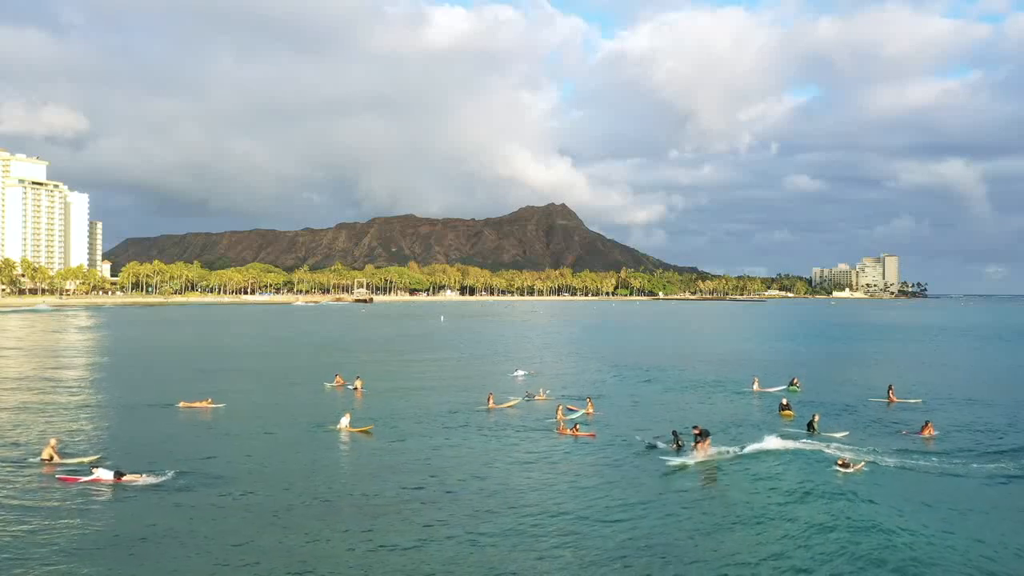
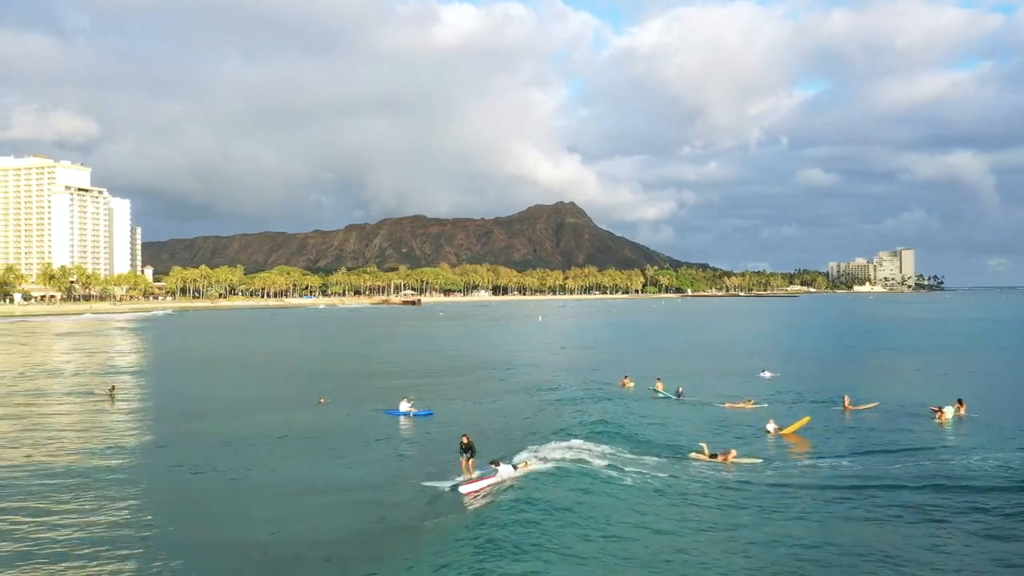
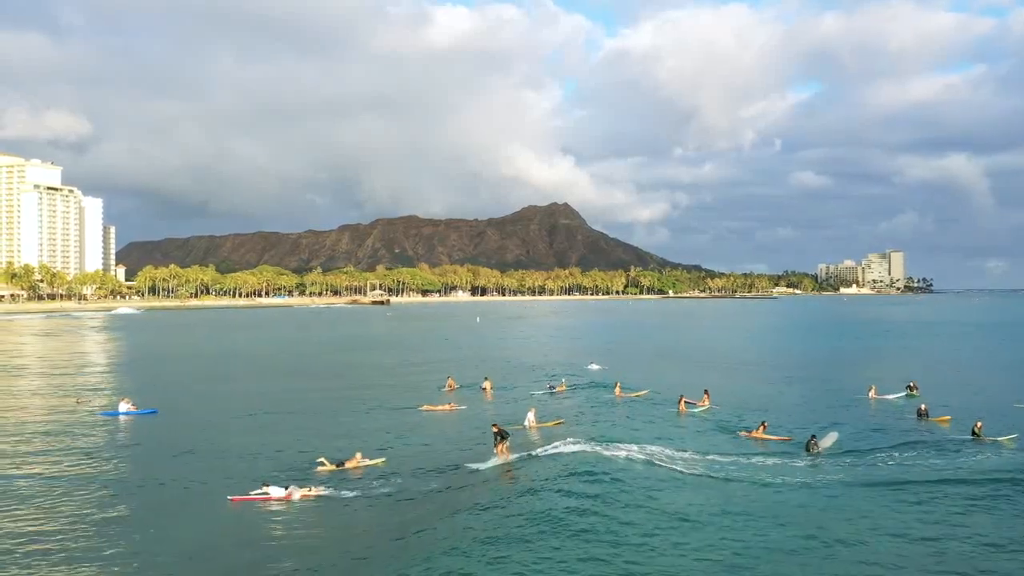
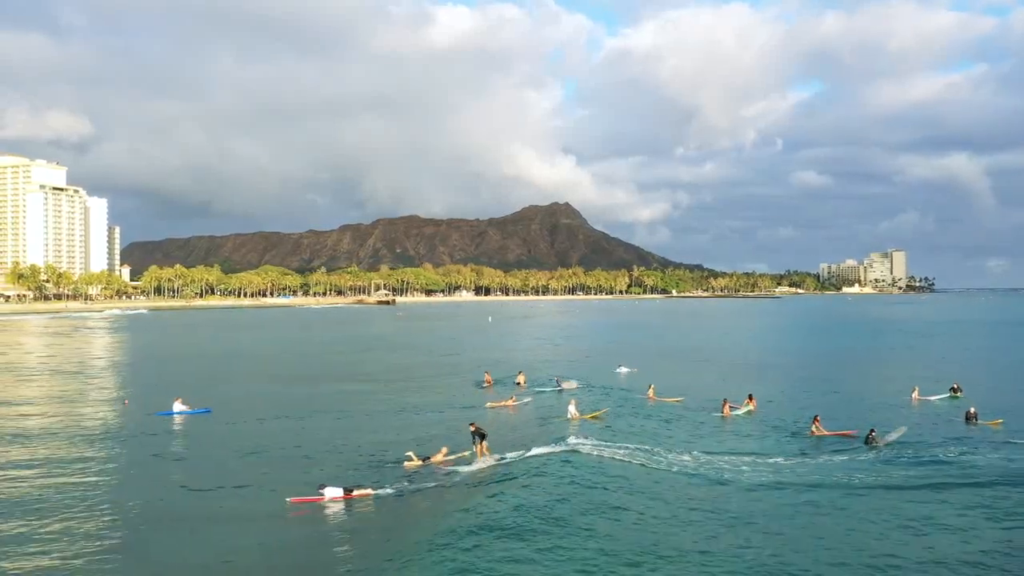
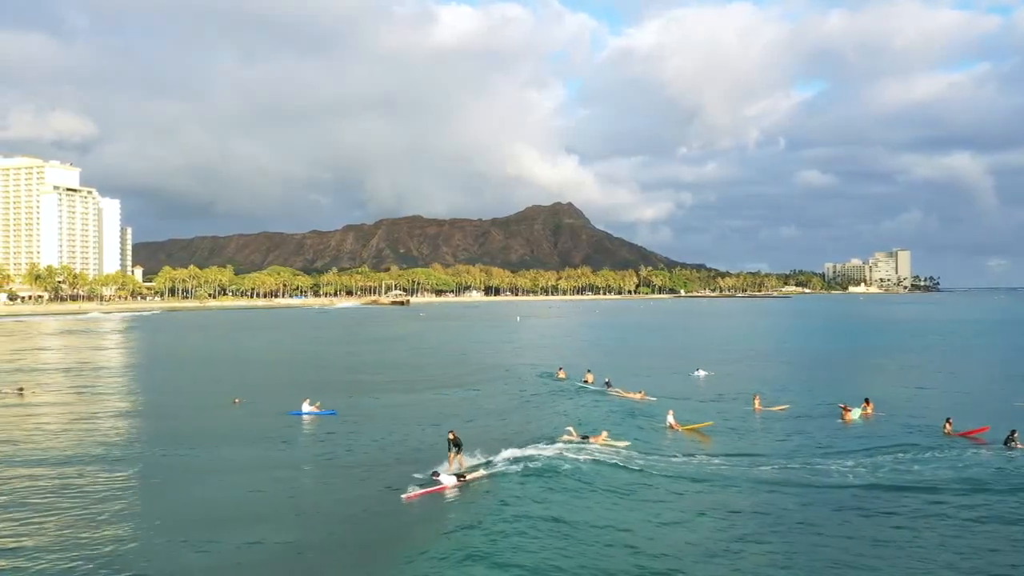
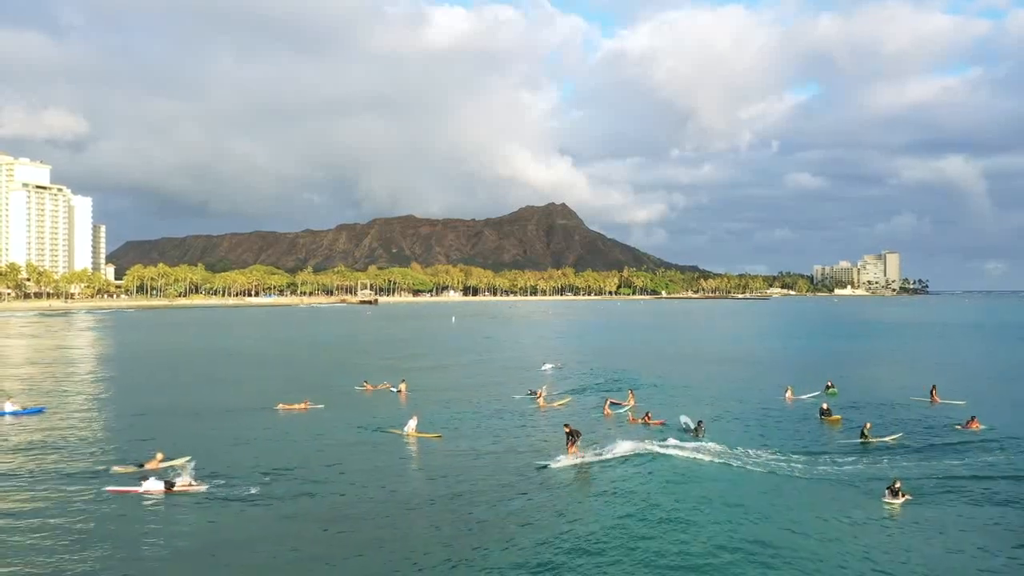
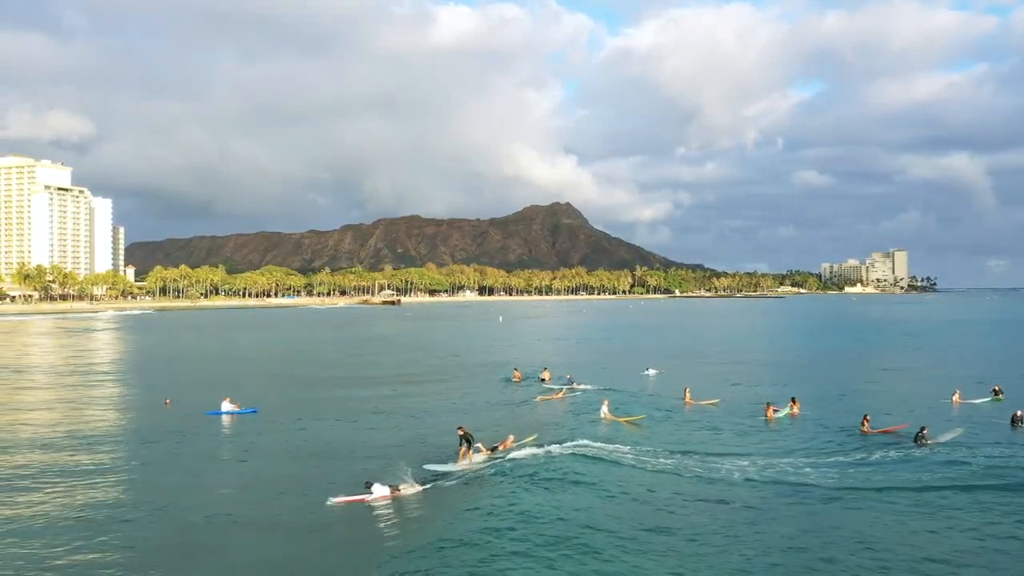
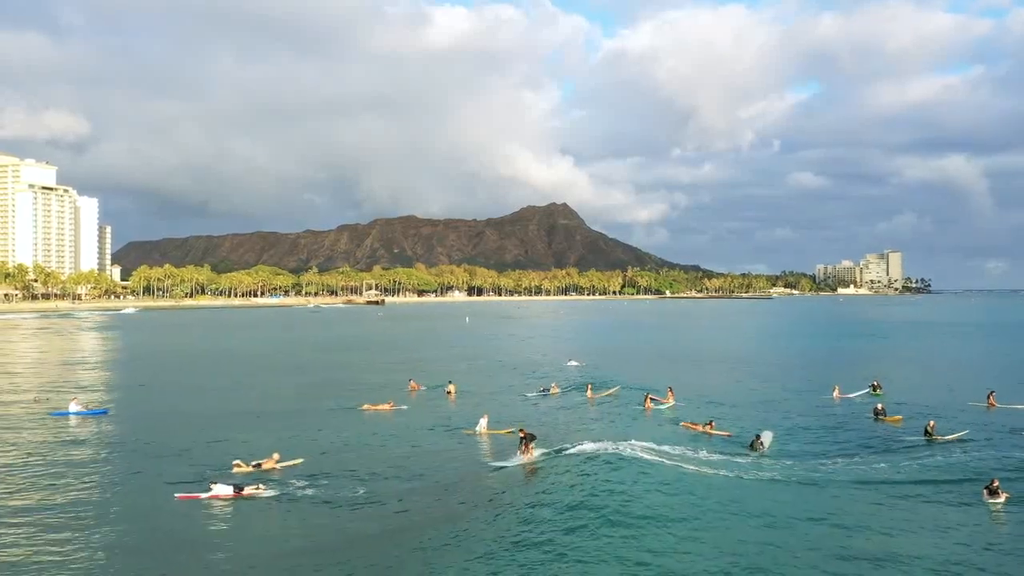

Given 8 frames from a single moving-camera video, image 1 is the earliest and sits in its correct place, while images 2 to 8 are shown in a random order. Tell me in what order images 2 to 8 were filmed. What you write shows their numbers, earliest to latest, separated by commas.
6, 8, 3, 4, 7, 5, 2
